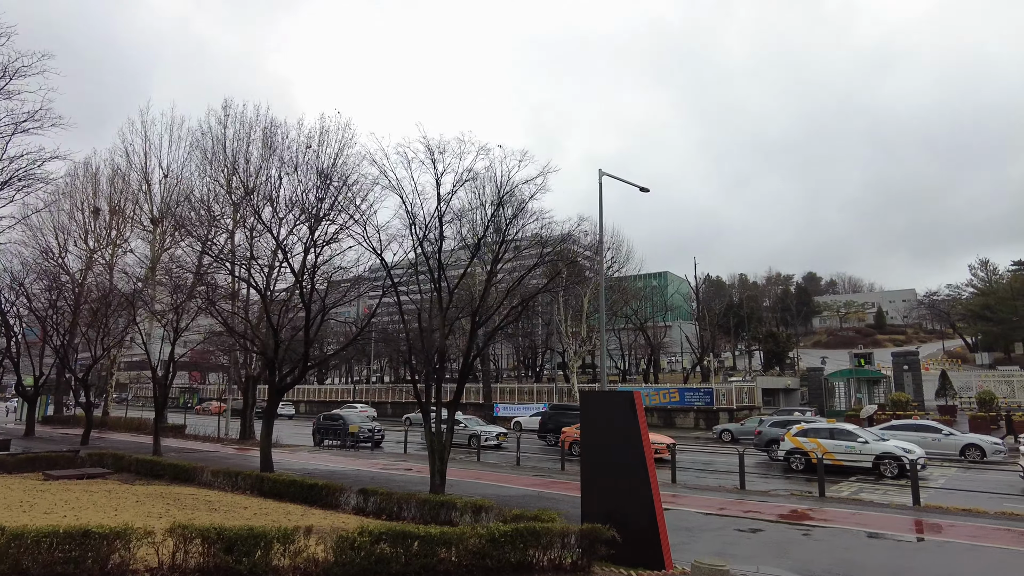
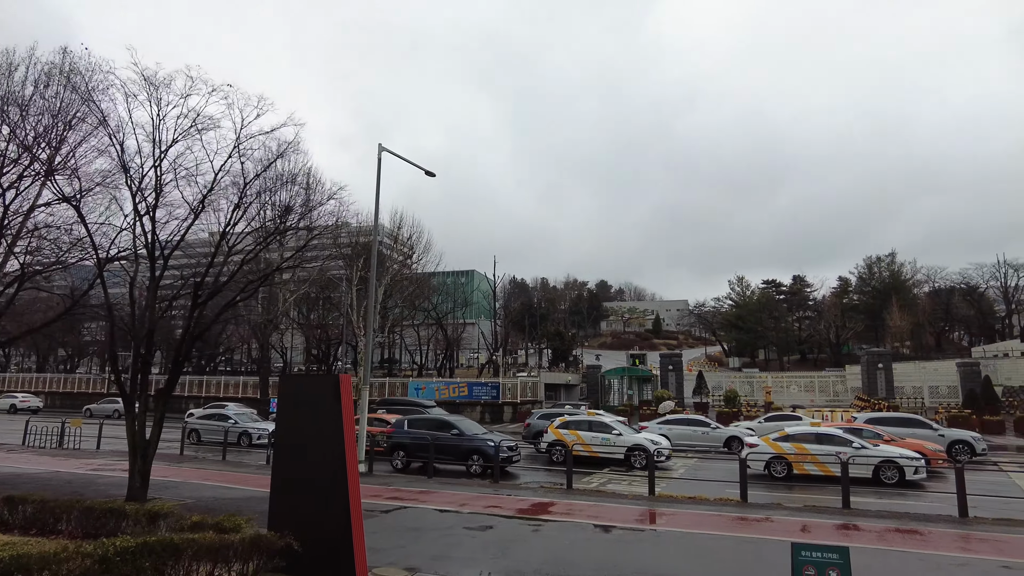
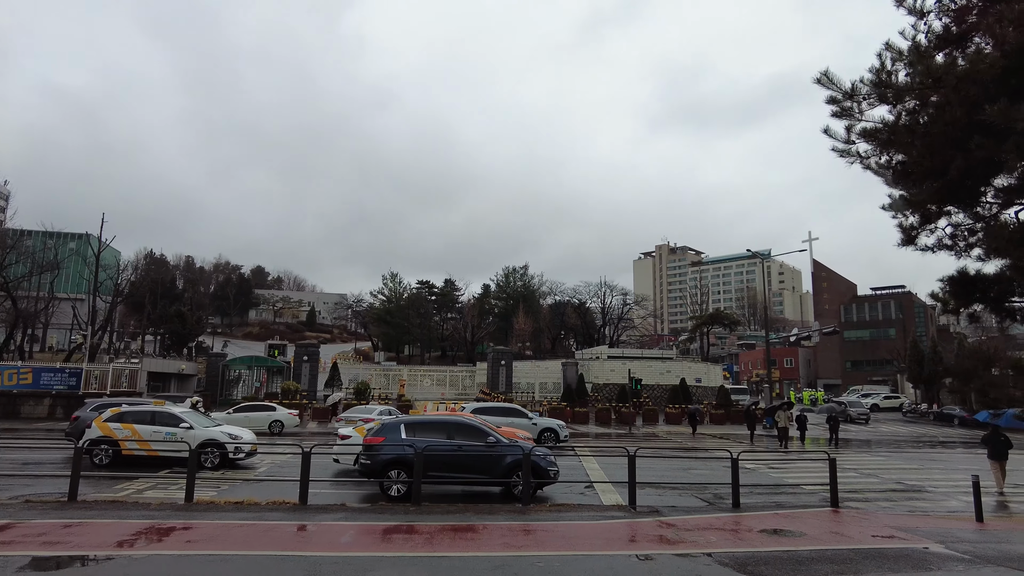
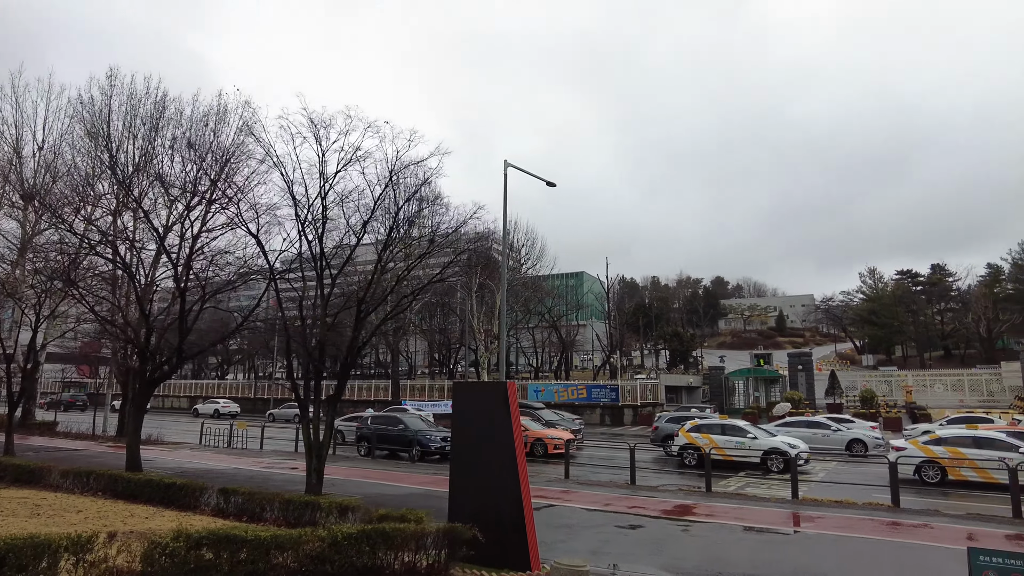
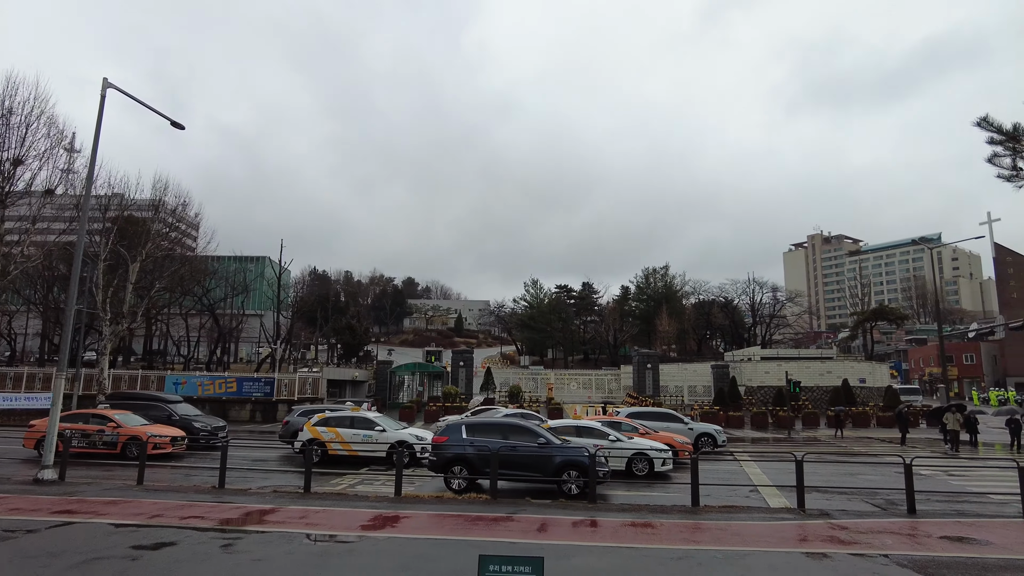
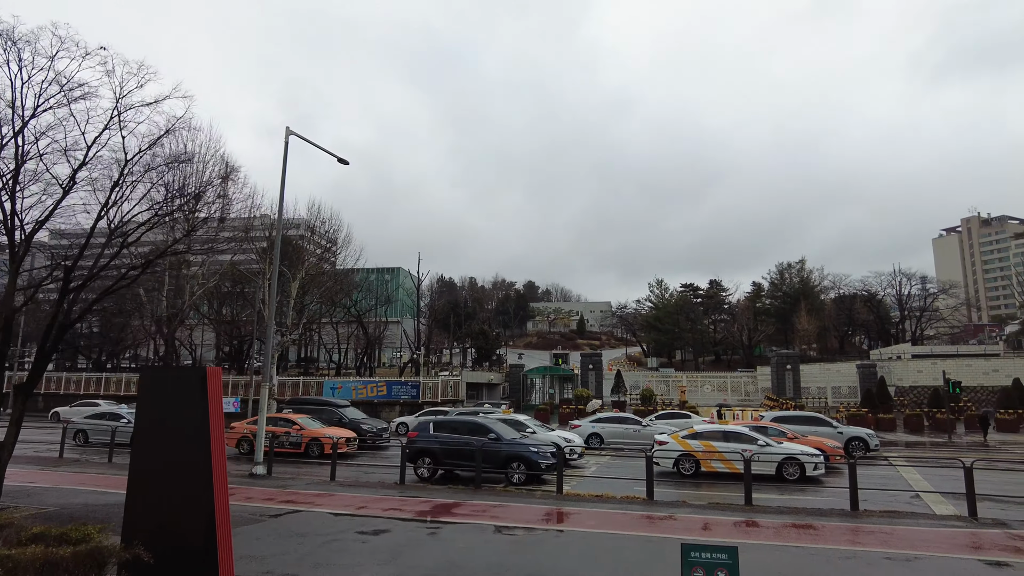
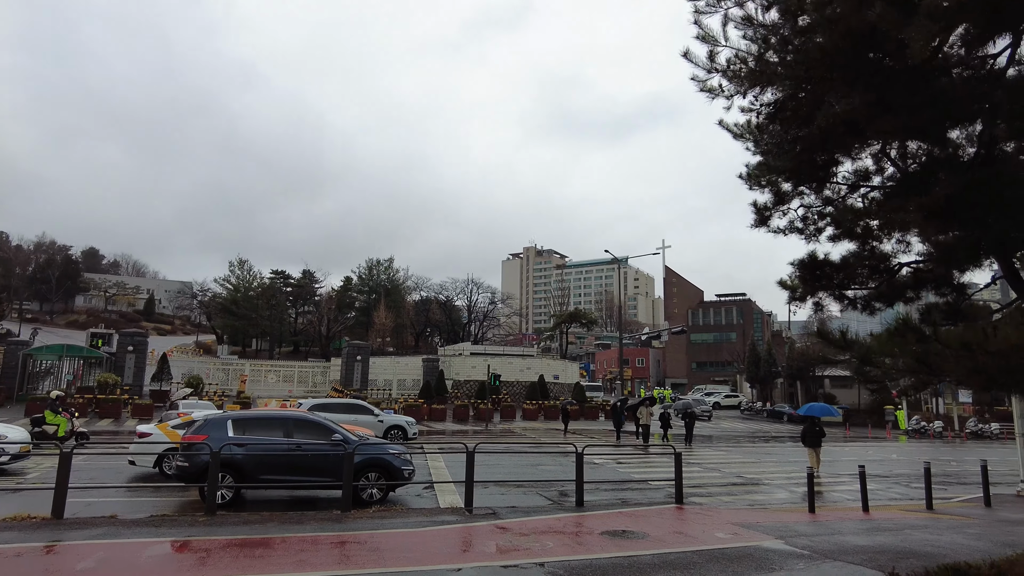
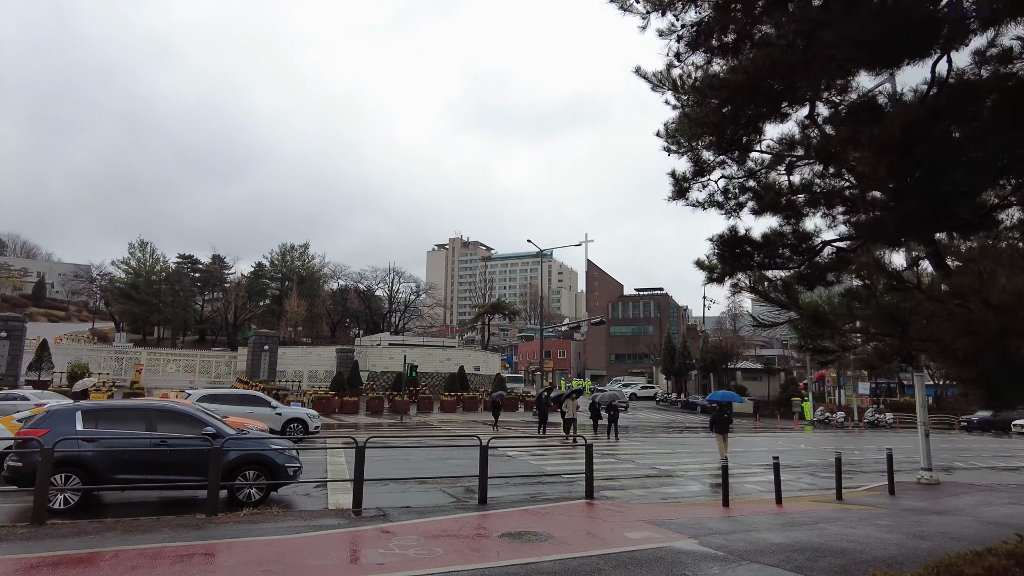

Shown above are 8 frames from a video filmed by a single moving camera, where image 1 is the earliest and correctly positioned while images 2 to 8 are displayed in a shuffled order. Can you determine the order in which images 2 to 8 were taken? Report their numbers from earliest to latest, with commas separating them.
4, 2, 6, 5, 3, 7, 8
